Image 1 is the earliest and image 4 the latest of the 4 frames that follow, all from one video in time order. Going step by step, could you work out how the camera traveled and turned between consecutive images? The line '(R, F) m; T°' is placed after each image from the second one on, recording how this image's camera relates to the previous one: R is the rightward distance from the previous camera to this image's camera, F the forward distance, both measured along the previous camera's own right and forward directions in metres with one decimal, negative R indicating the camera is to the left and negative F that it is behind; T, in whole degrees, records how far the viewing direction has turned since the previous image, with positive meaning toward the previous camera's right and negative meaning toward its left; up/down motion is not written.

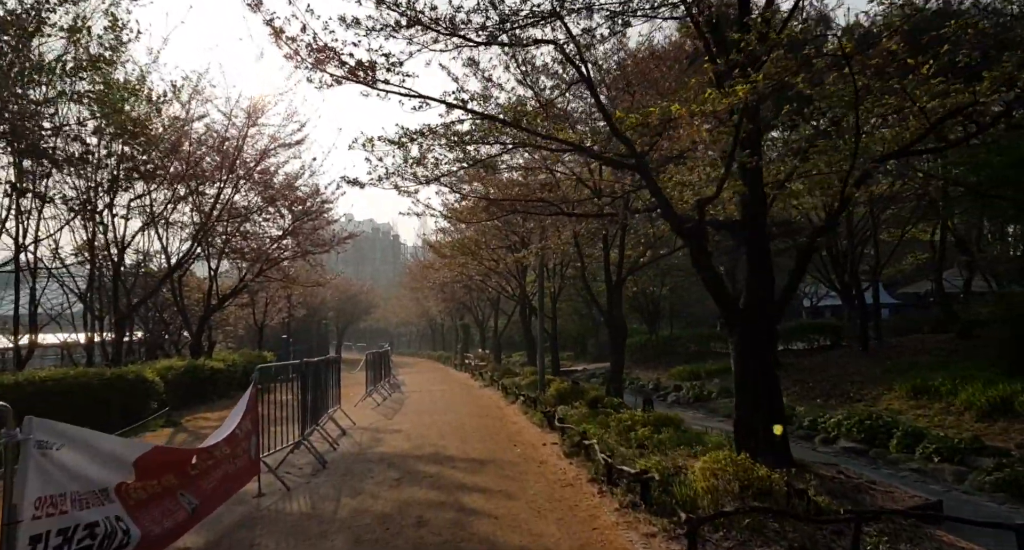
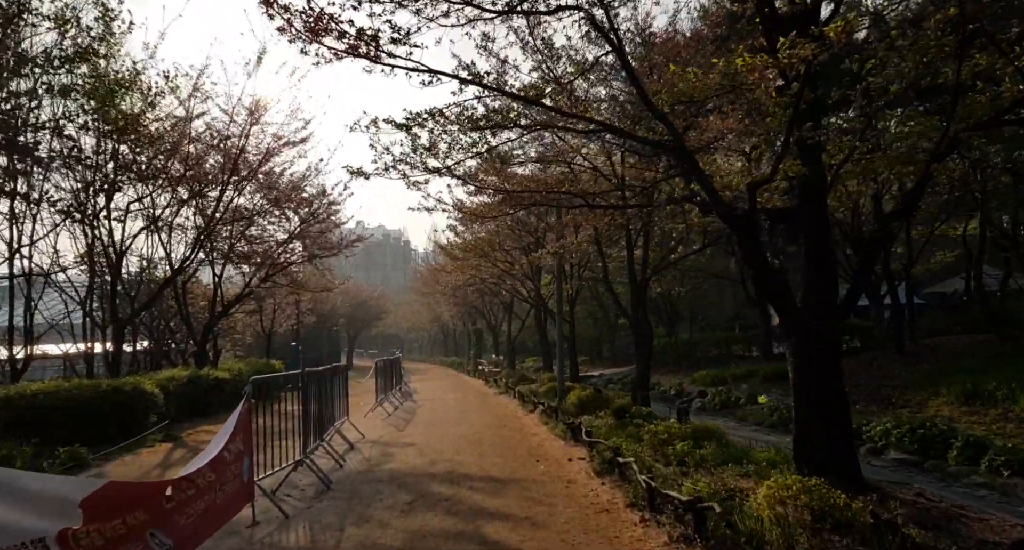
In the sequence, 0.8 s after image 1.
(-0.1, +0.9) m; -1°
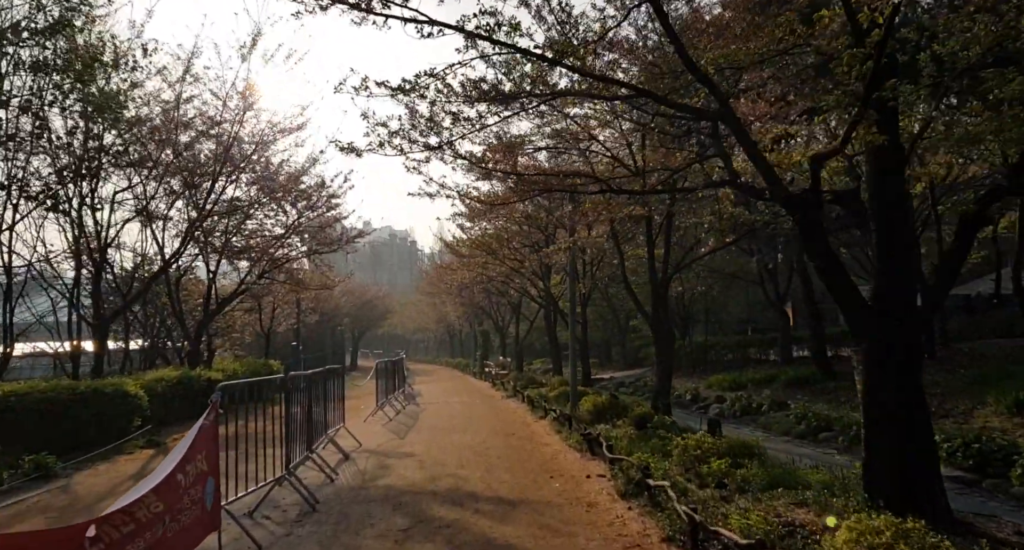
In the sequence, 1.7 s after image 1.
(-0.1, +1.1) m; -1°
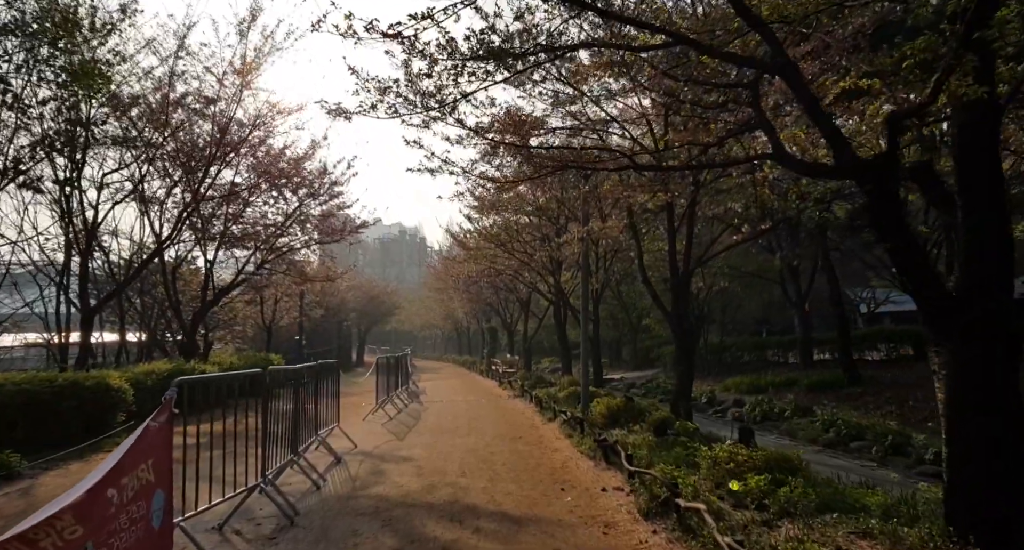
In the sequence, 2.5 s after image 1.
(0.0, +1.0) m; -1°
